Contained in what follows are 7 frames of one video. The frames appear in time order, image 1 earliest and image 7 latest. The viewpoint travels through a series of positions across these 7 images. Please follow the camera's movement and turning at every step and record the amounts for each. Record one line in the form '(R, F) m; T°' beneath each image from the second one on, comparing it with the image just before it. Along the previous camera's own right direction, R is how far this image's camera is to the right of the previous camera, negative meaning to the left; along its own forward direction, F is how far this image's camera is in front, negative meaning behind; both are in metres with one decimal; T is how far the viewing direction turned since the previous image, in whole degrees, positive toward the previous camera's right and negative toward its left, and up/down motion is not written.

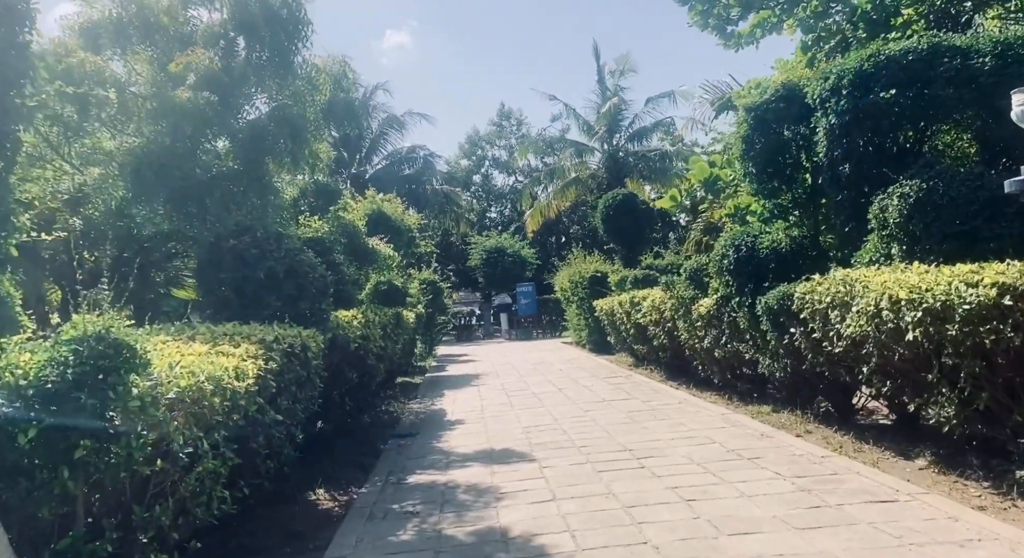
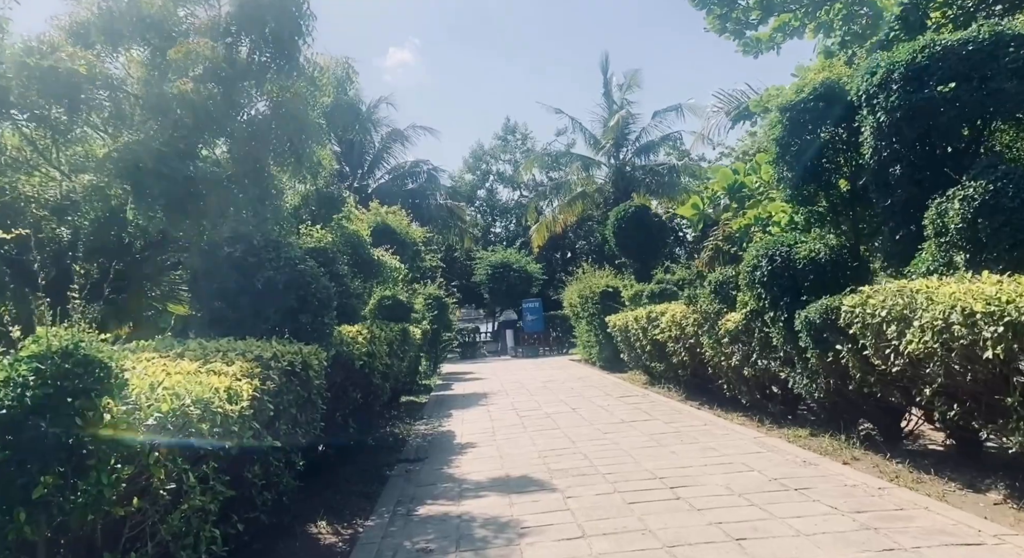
(-0.2, +0.5) m; 0°
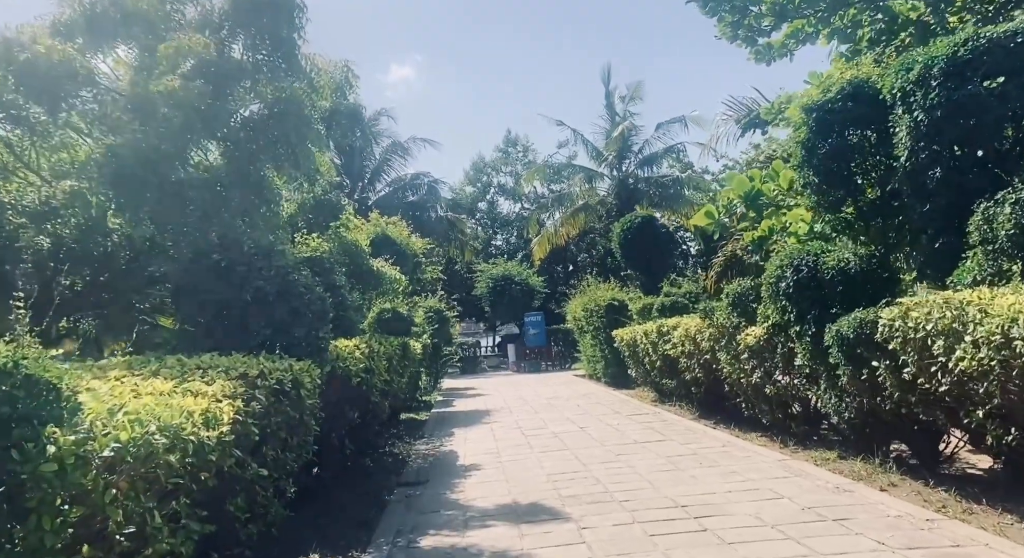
(-0.1, +0.4) m; 0°
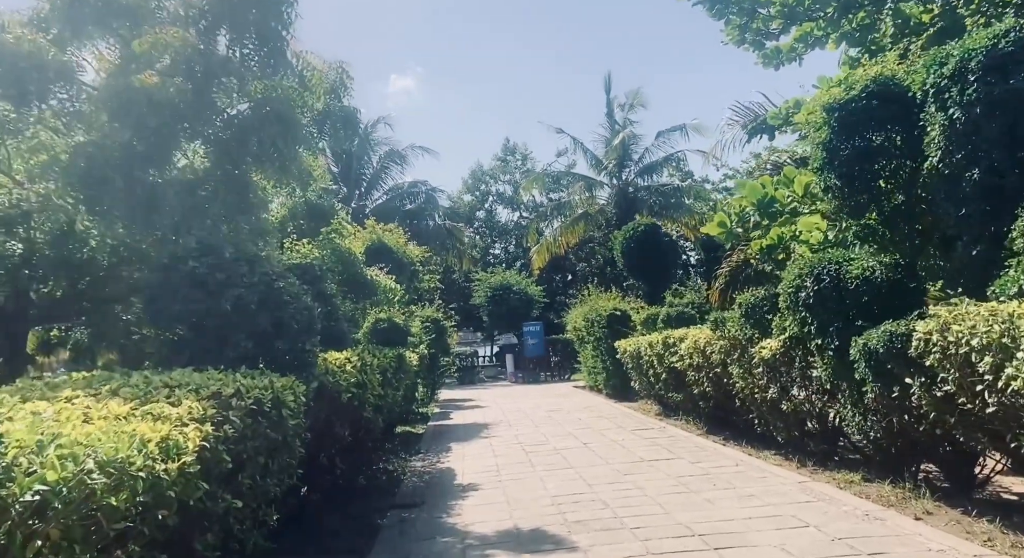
(0.0, +0.4) m; 0°
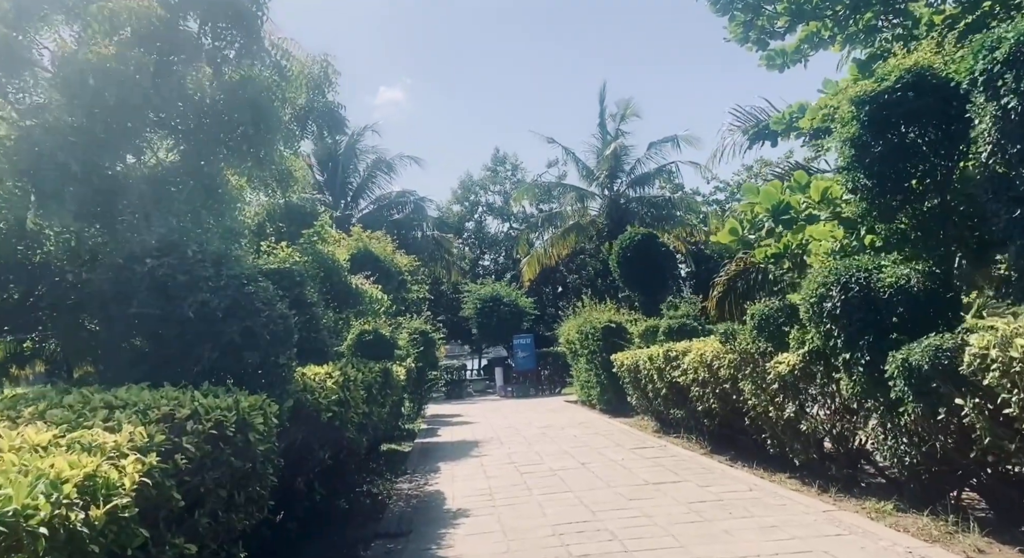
(-0.1, +0.6) m; +1°
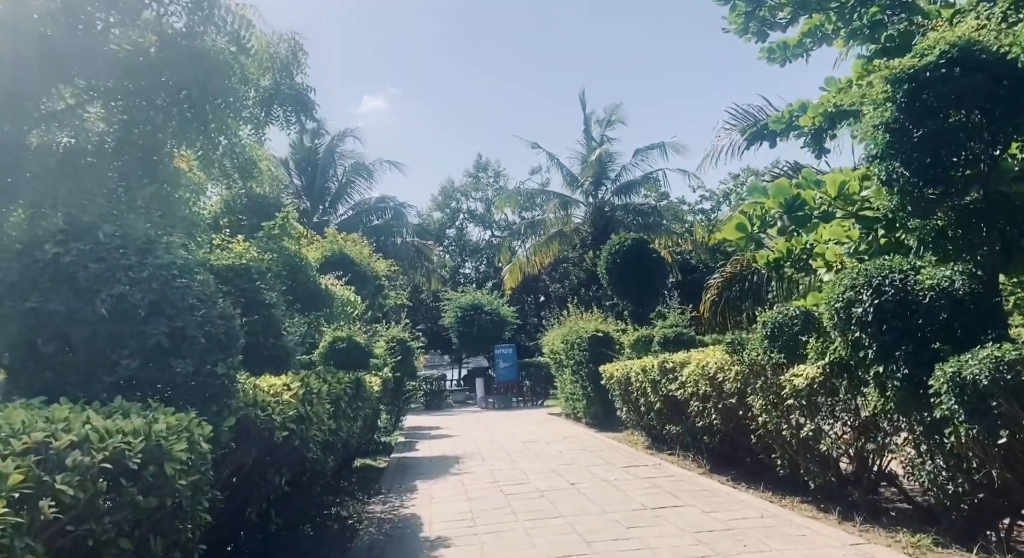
(0.0, +0.7) m; +2°
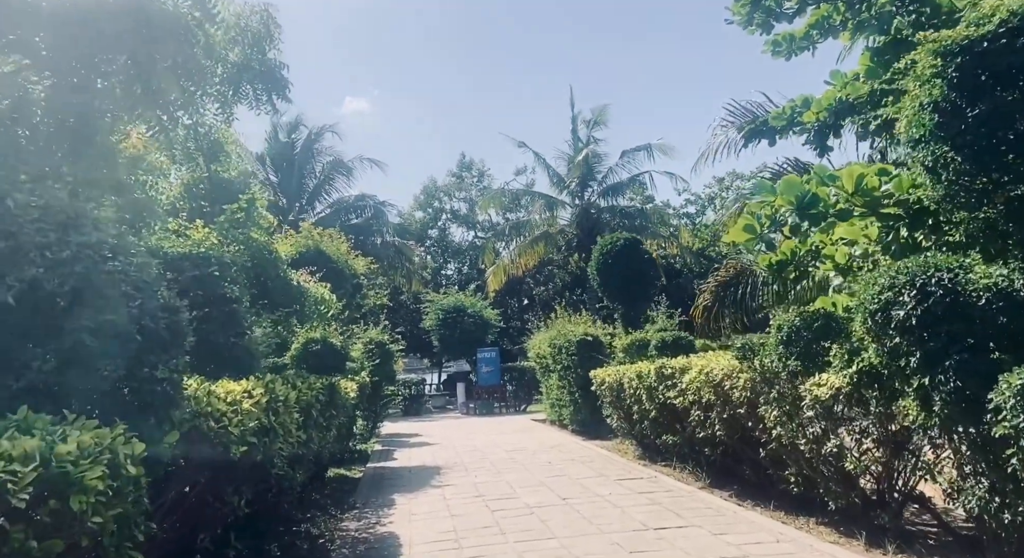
(-0.1, +0.6) m; +2°
